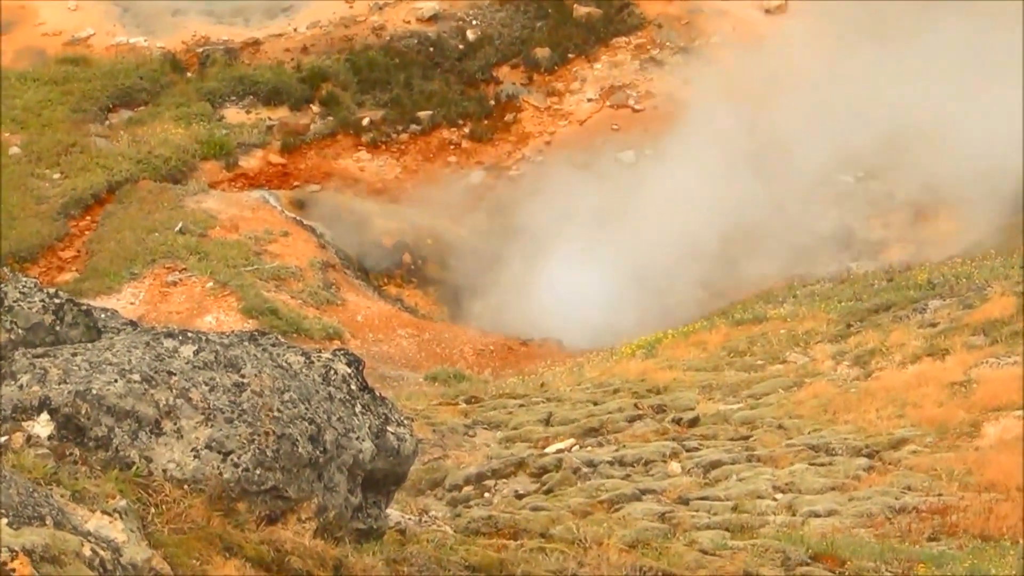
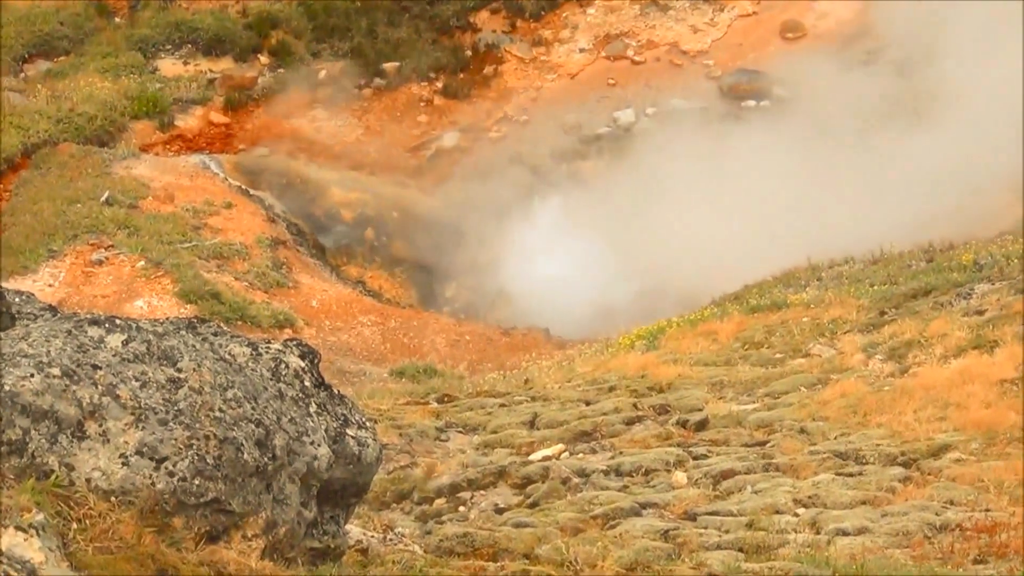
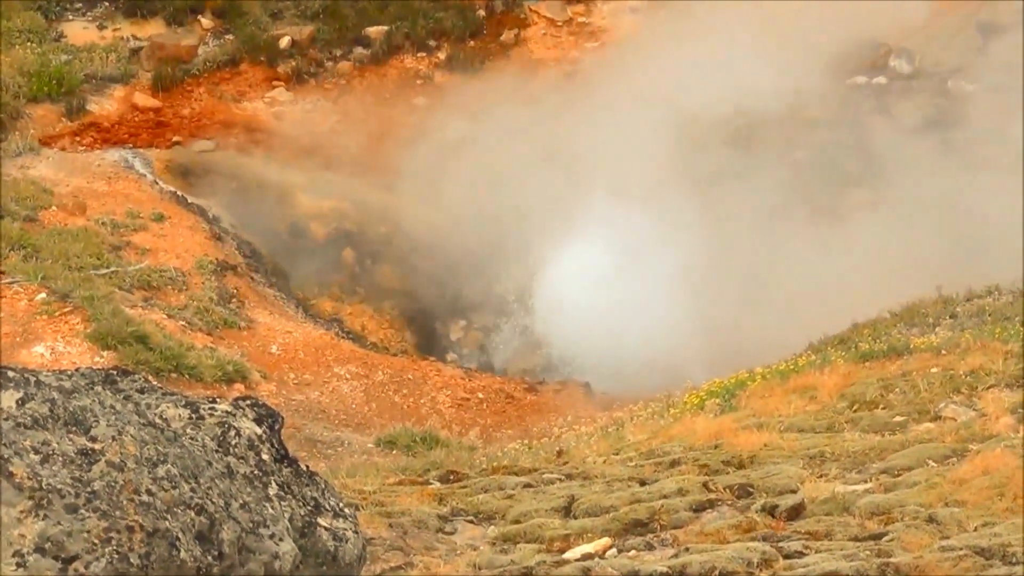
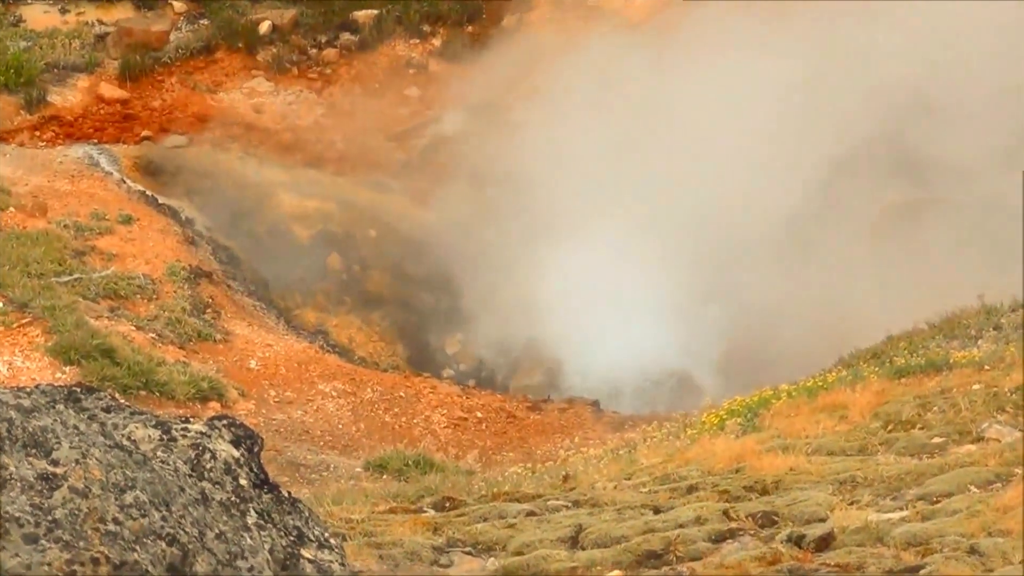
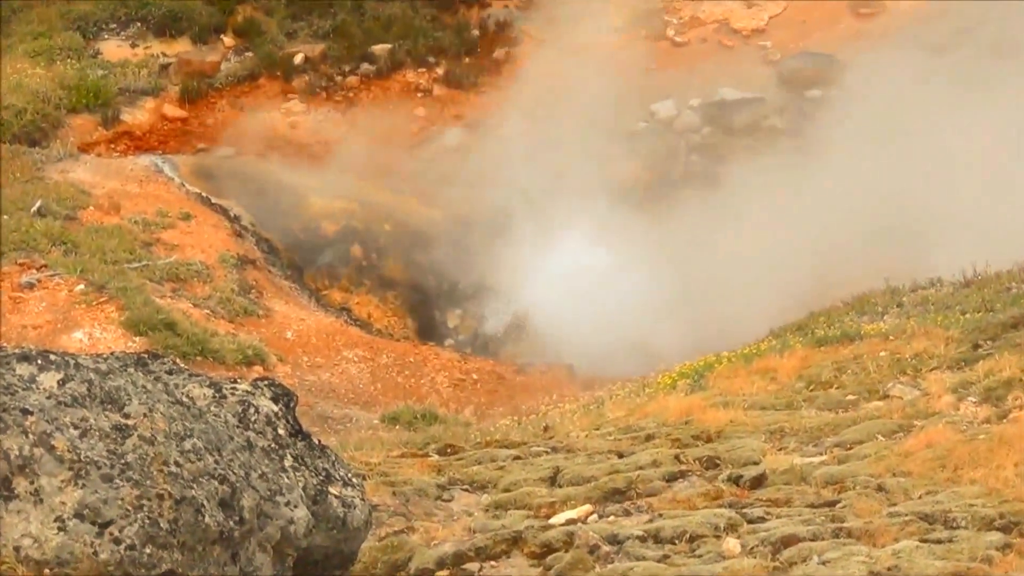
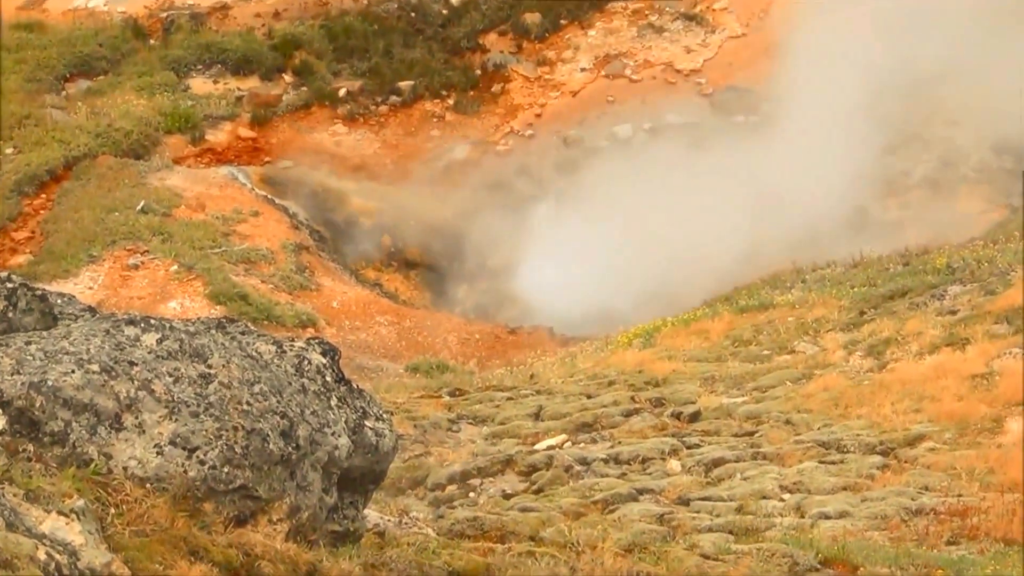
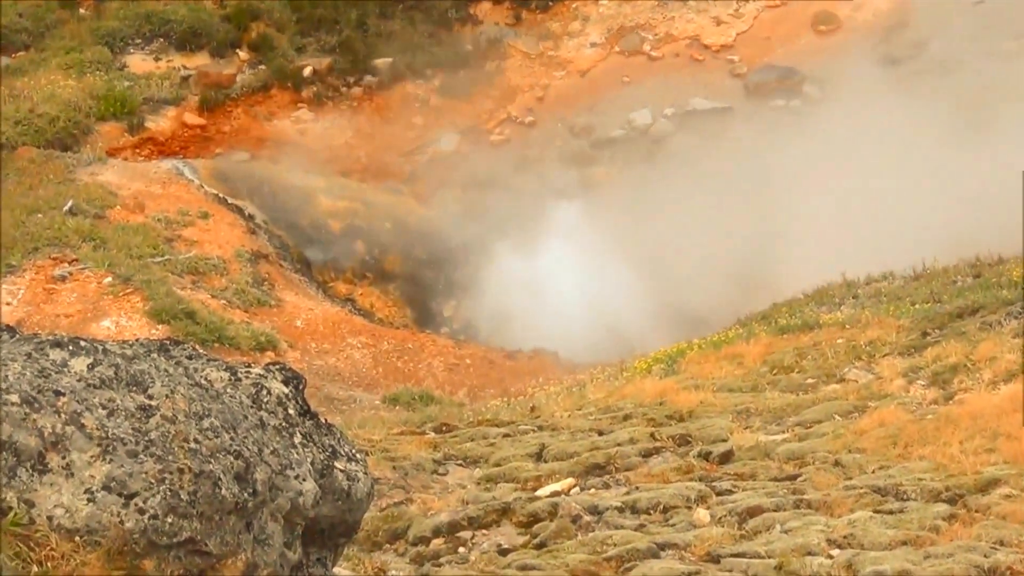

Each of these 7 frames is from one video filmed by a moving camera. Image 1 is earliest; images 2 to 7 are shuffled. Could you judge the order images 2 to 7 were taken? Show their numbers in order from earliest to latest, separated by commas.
6, 2, 7, 5, 3, 4
